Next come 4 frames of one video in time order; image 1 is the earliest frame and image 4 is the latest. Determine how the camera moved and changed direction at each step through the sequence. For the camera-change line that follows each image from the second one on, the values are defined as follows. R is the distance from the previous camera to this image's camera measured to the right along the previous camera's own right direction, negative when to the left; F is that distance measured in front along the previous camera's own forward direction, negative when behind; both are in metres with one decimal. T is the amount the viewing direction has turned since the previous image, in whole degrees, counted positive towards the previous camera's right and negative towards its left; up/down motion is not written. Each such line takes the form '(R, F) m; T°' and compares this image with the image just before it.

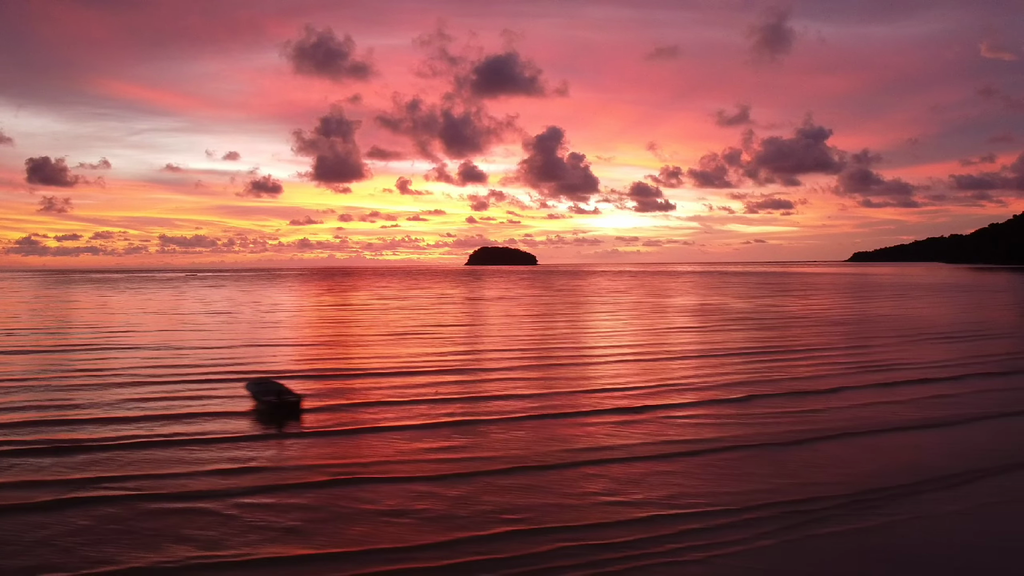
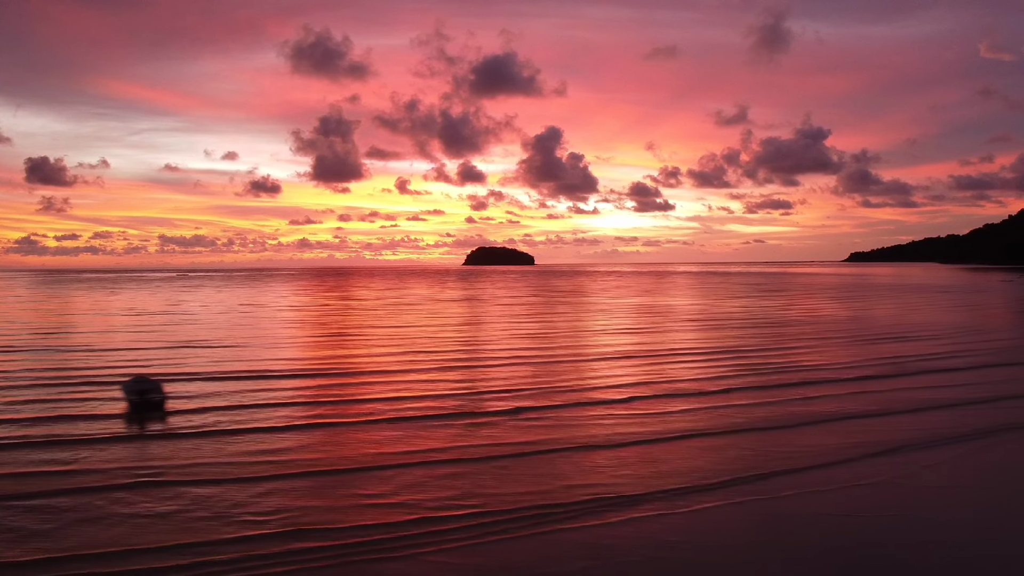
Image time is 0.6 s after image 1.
(+2.1, -0.1) m; 0°
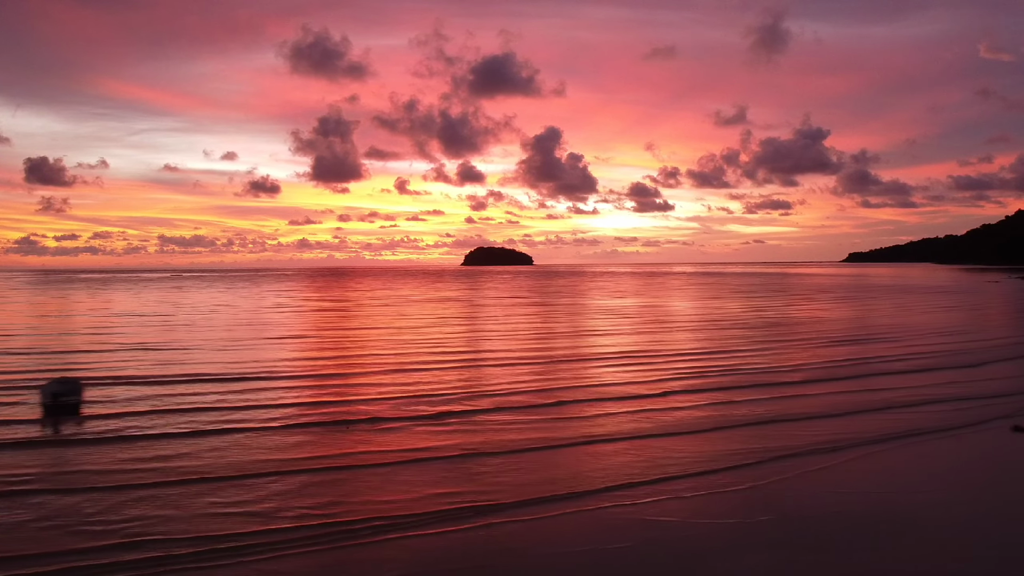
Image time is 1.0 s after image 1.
(+1.3, 0.0) m; 0°
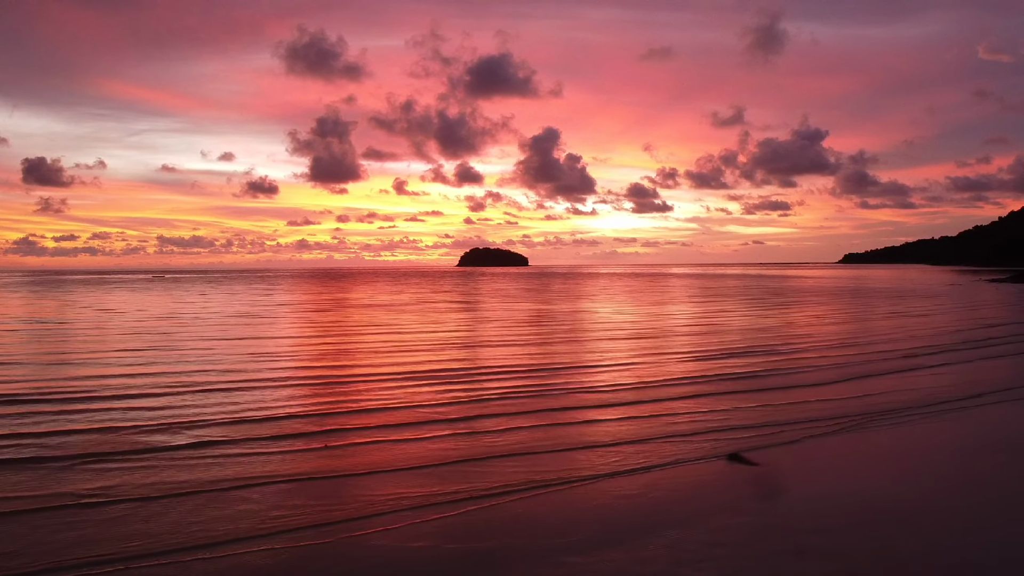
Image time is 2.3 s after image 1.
(+3.5, +0.6) m; +1°
